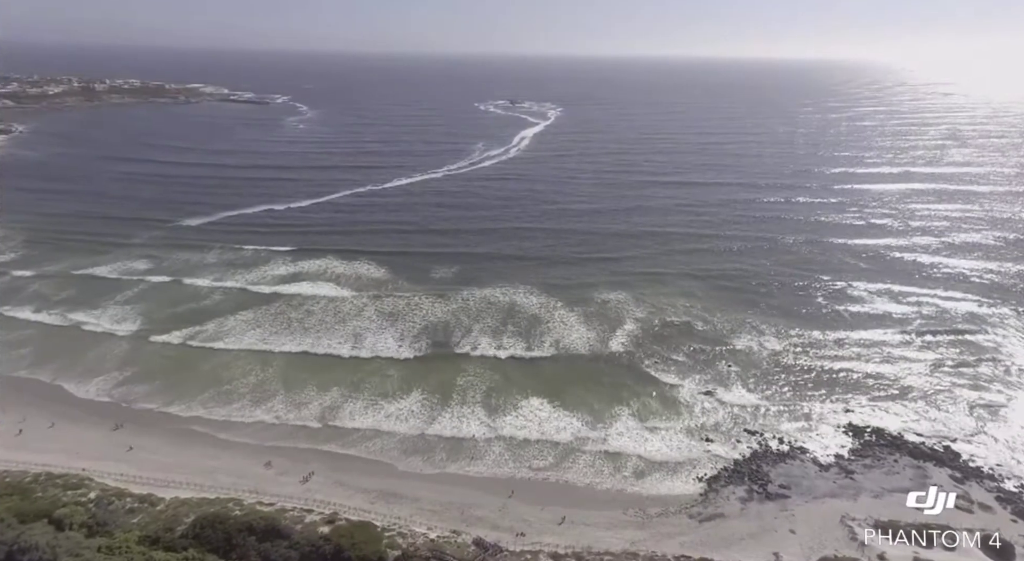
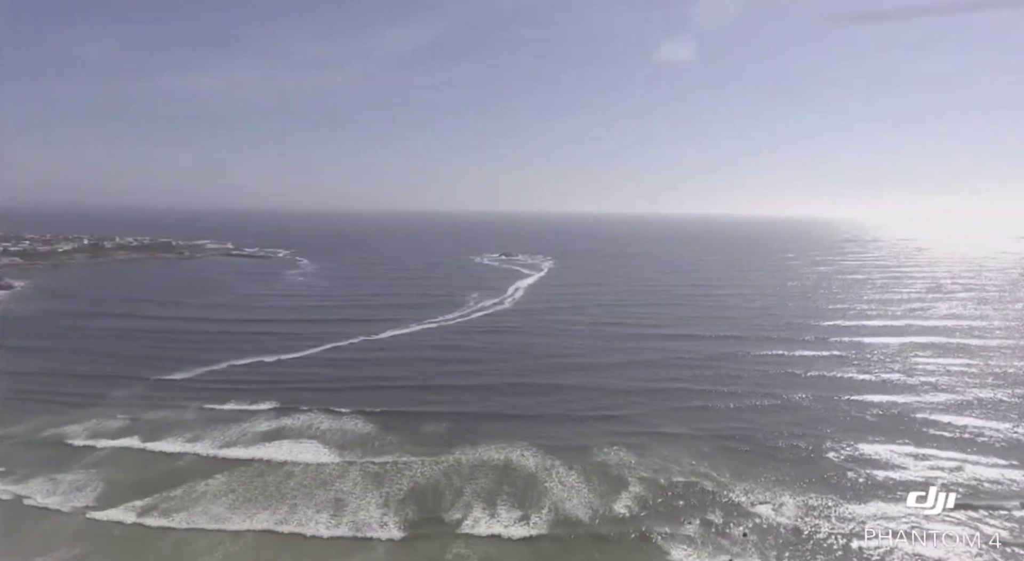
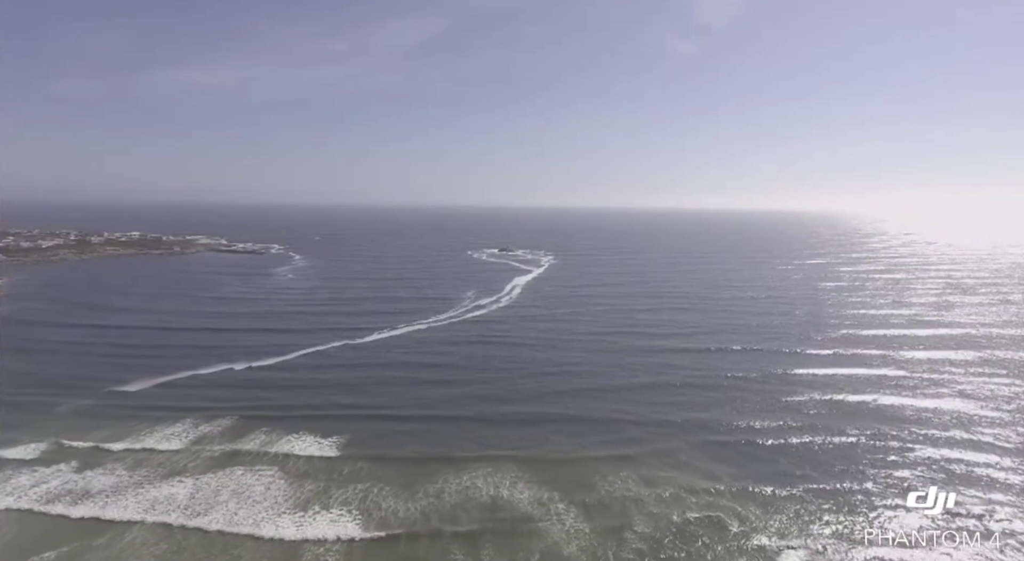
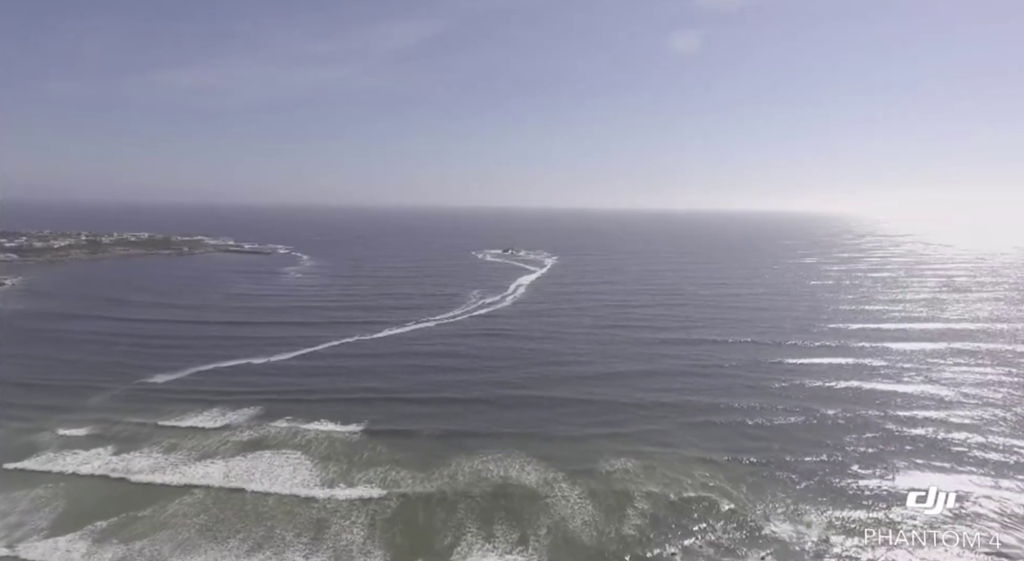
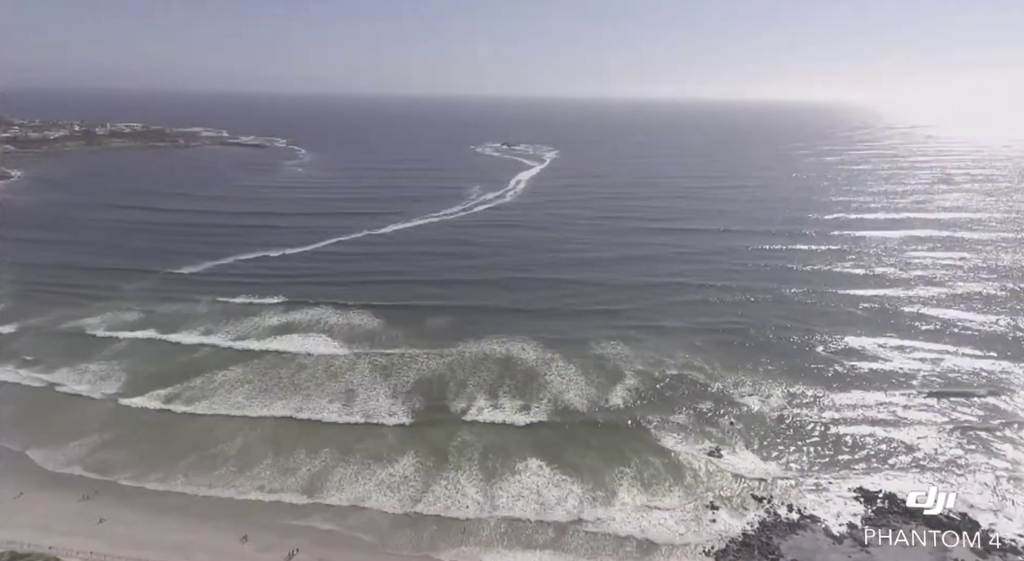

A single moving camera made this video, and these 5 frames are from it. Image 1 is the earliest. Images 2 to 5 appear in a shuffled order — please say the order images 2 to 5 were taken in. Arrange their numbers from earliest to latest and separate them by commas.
5, 2, 4, 3
